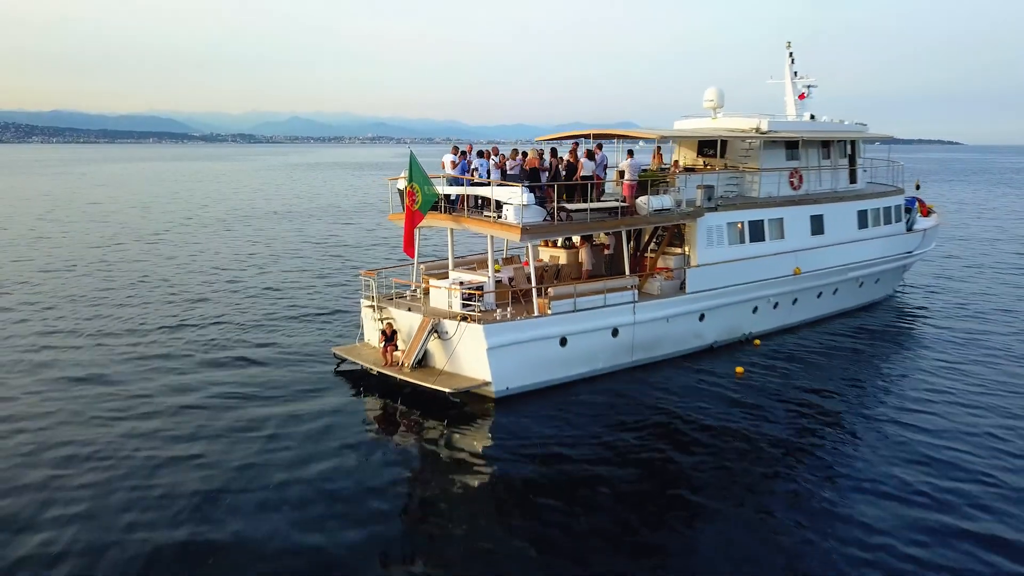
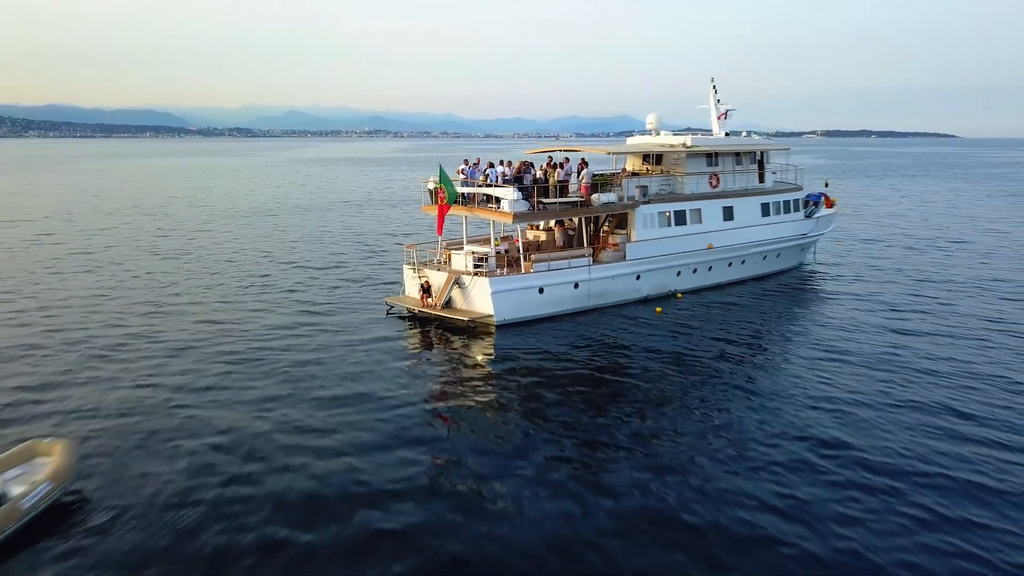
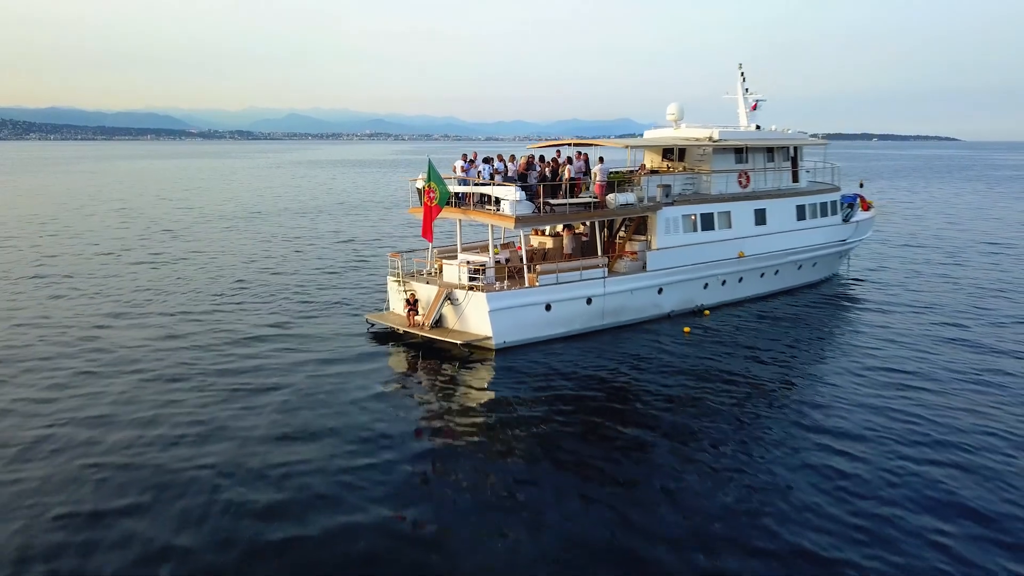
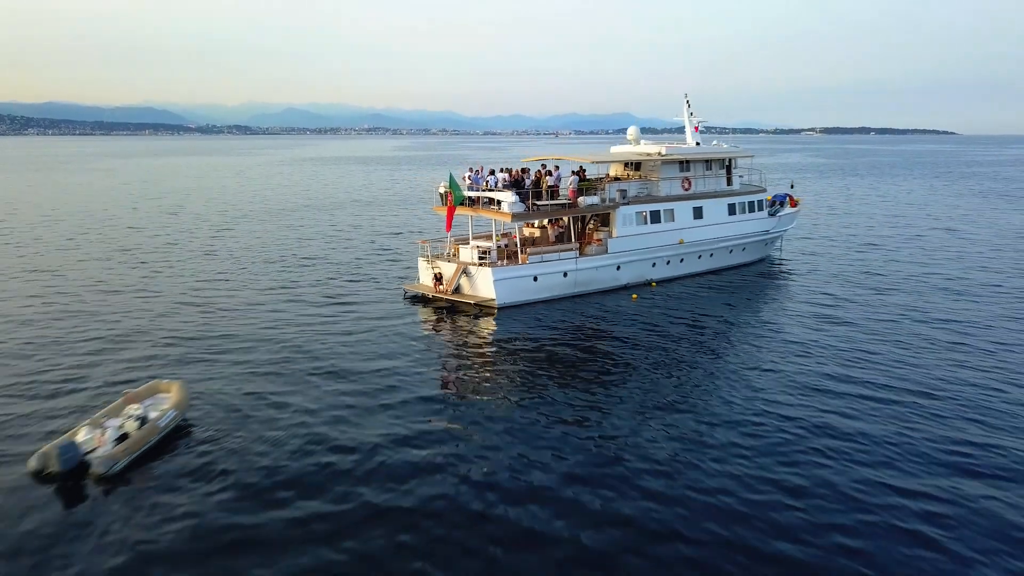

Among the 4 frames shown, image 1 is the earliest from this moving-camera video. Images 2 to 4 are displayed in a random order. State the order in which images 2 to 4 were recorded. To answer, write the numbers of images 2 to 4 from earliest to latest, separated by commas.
3, 2, 4
